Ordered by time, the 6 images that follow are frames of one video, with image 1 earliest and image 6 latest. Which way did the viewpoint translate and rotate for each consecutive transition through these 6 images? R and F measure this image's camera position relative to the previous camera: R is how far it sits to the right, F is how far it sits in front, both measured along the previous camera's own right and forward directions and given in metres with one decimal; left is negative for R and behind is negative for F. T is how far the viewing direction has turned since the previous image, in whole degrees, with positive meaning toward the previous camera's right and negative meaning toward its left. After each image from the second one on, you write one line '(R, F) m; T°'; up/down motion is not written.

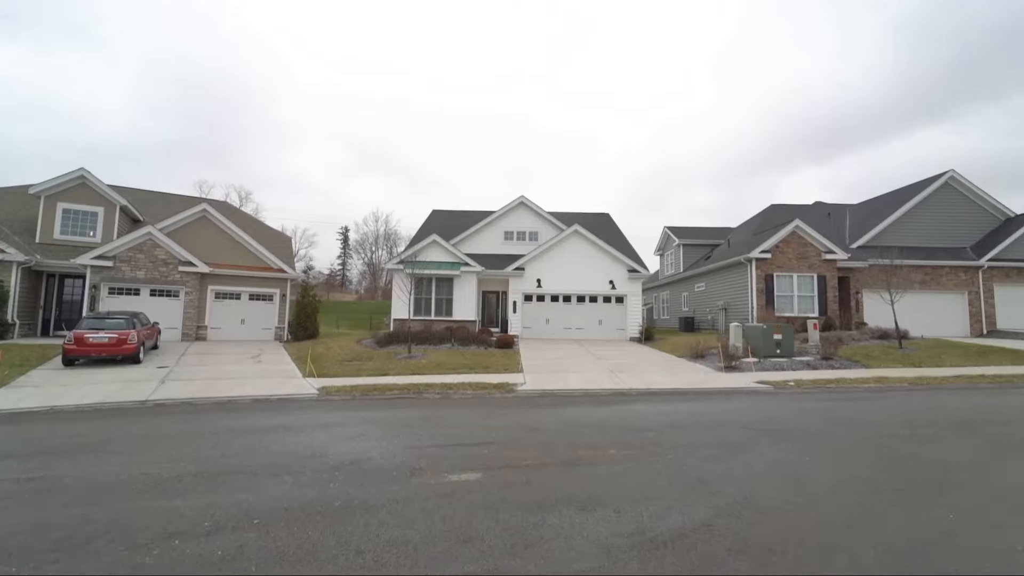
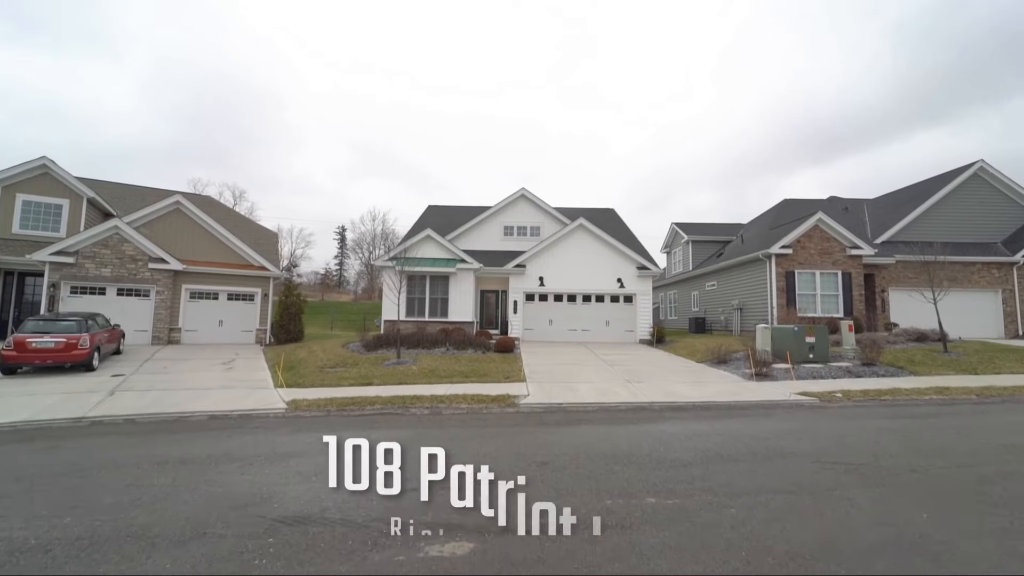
(0.0, +1.5) m; 0°
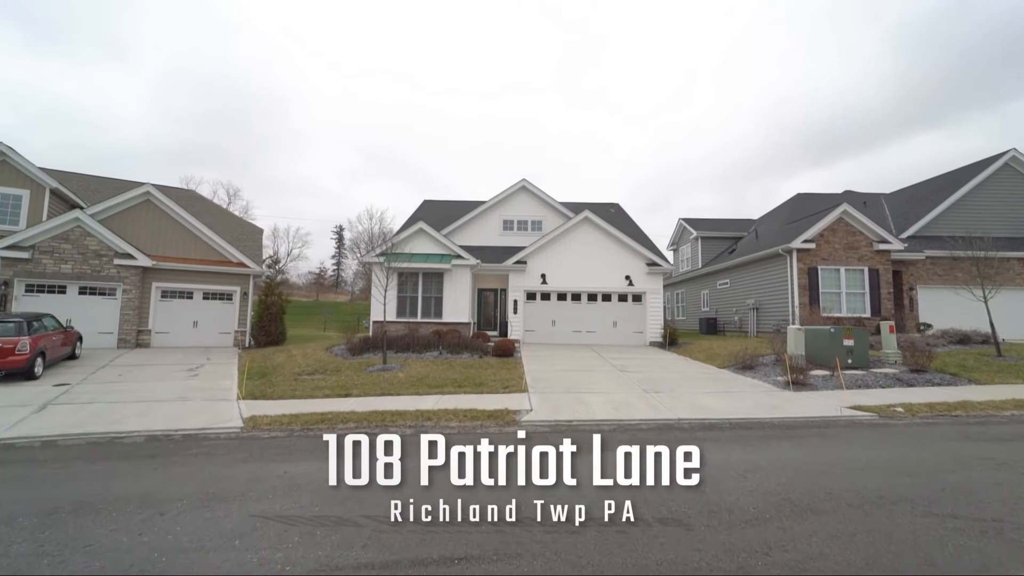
(0.0, +1.4) m; 0°
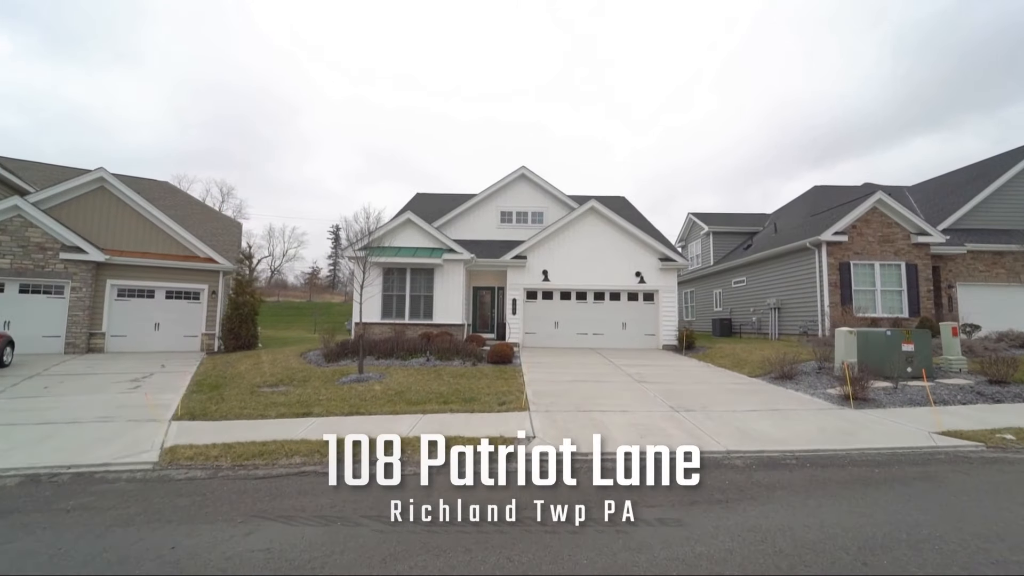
(0.0, +1.7) m; 0°
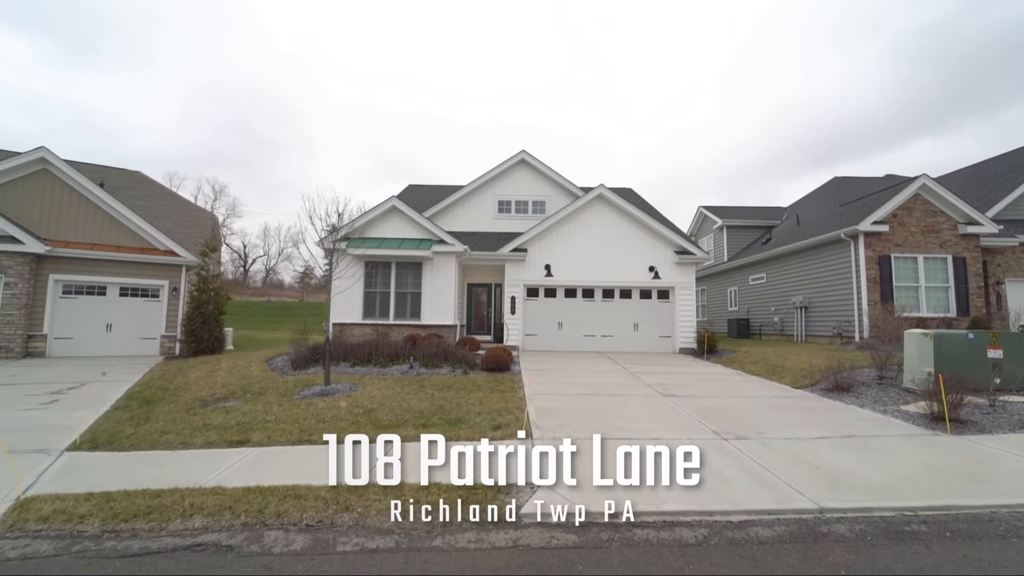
(0.0, +1.7) m; 0°
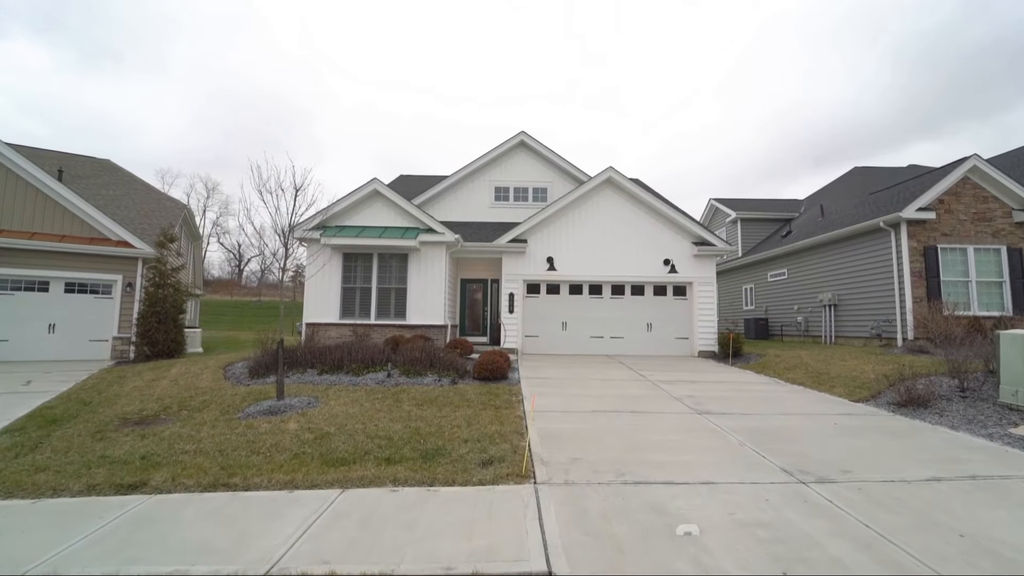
(0.0, +1.6) m; 0°
